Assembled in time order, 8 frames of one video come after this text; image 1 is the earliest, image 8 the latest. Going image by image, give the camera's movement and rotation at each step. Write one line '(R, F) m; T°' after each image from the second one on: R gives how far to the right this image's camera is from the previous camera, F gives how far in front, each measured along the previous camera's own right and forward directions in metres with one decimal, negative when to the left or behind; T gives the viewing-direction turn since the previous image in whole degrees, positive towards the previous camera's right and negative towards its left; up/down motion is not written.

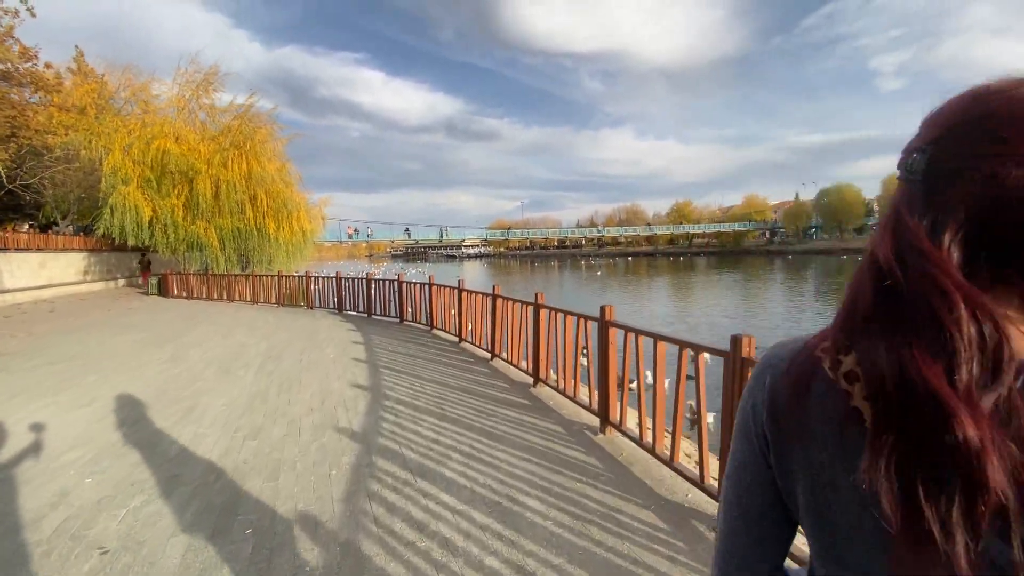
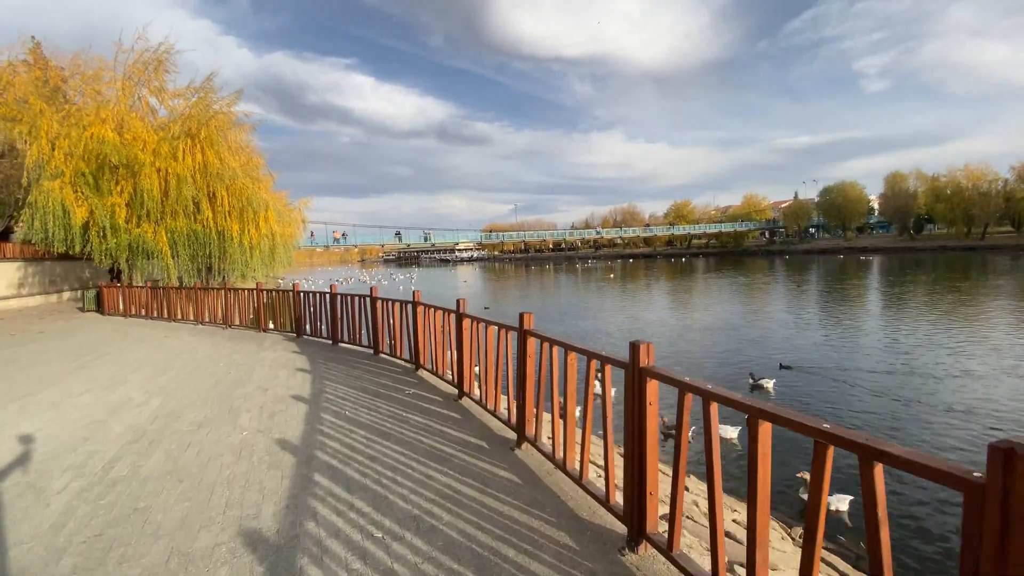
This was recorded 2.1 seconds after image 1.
(-0.3, +2.7) m; +1°
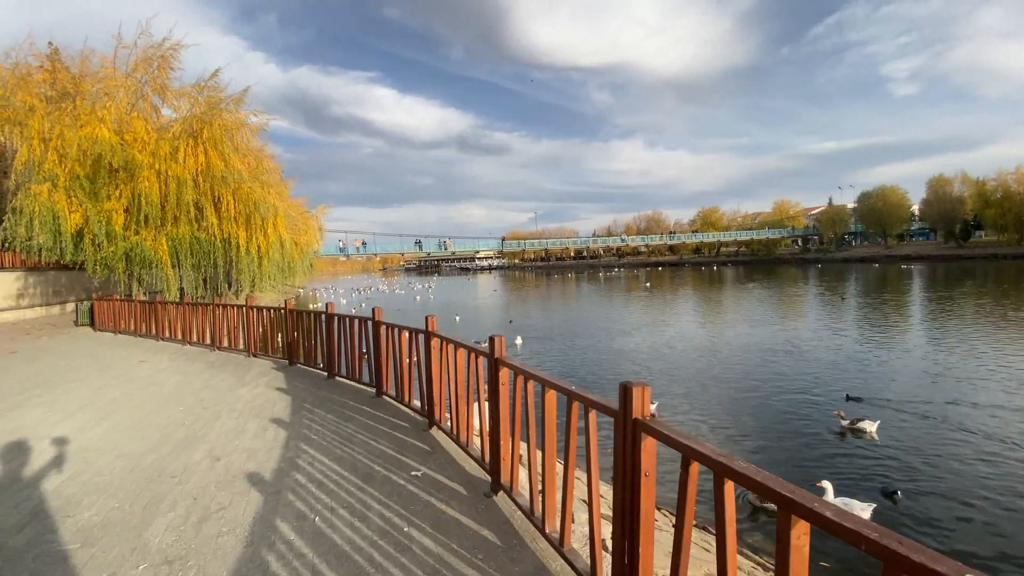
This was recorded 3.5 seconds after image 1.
(-0.2, +1.7) m; -2°
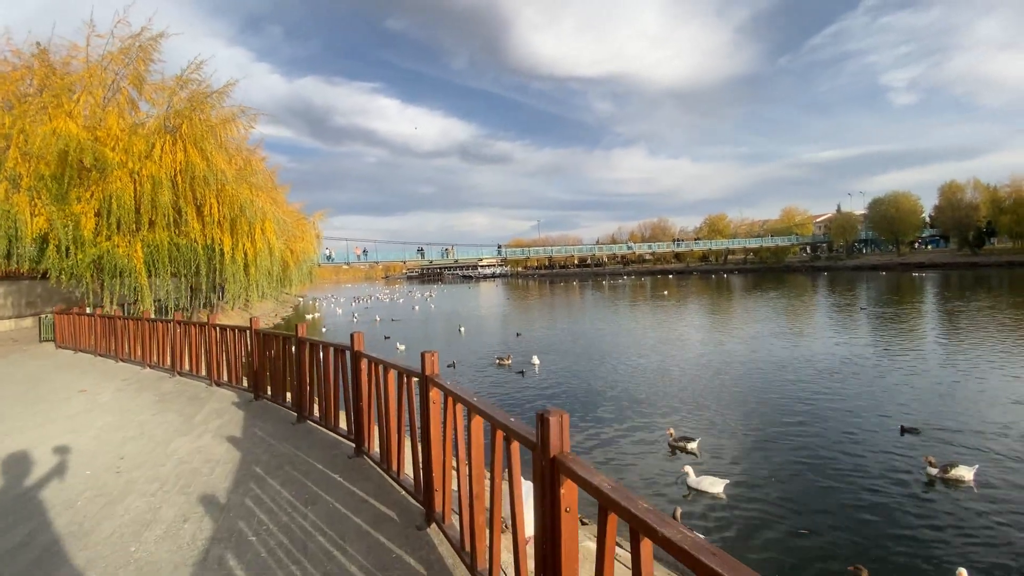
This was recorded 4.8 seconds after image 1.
(-0.2, +1.4) m; 0°
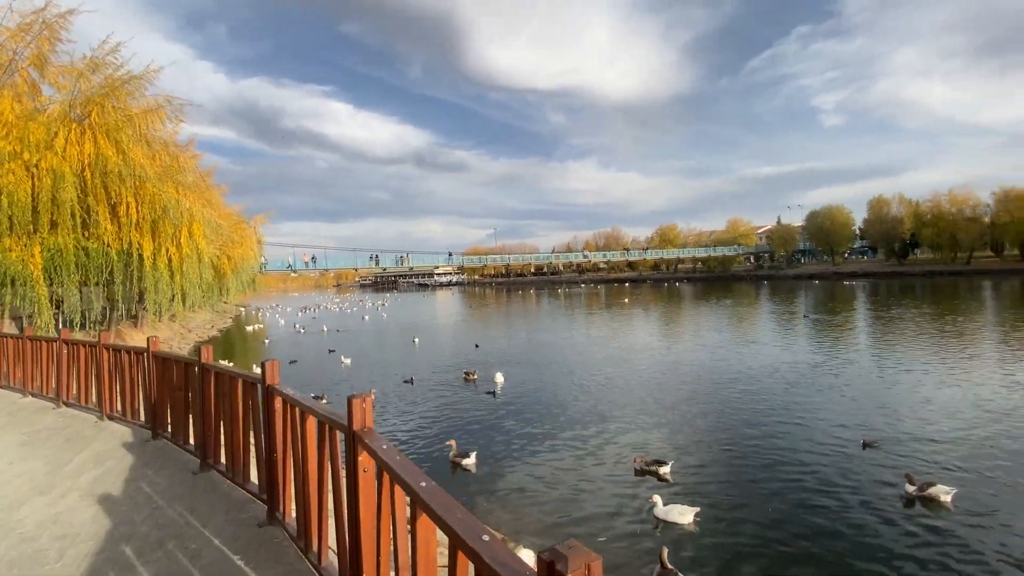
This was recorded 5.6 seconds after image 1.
(0.0, +0.8) m; +5°
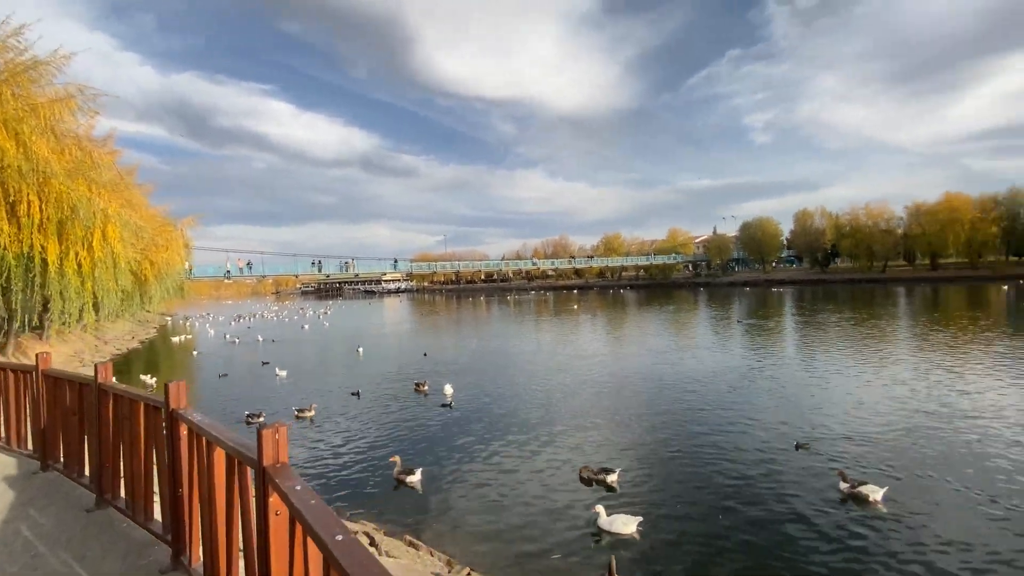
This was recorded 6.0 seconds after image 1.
(0.0, +0.2) m; +6°
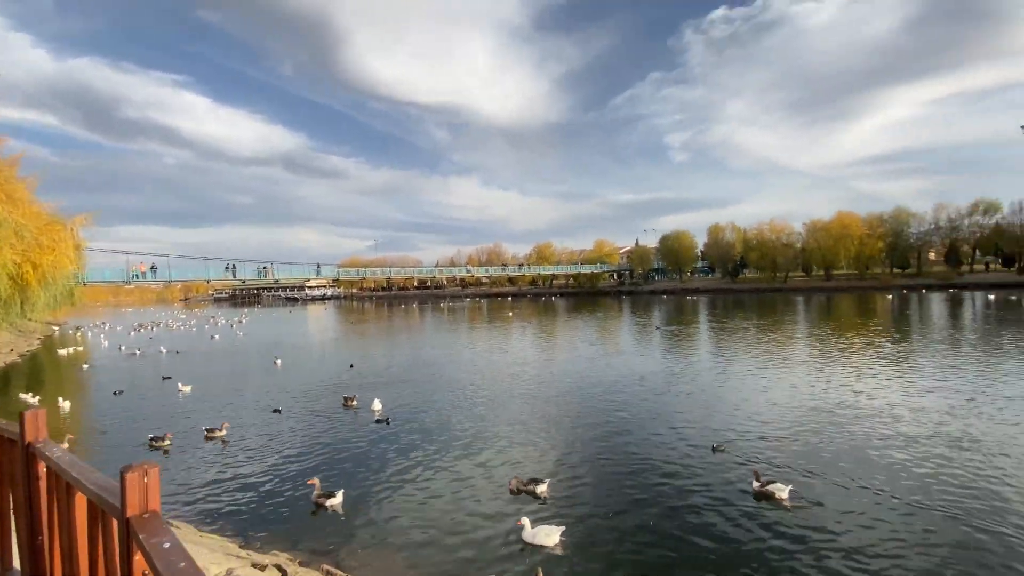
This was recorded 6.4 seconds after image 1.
(0.0, +0.3) m; +7°
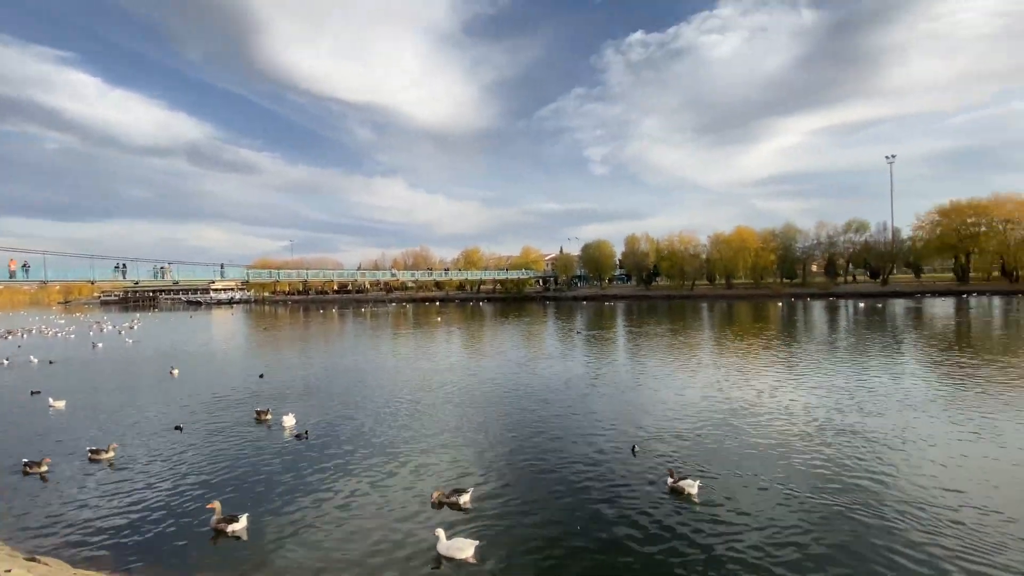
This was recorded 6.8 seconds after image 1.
(0.0, +0.2) m; +8°
